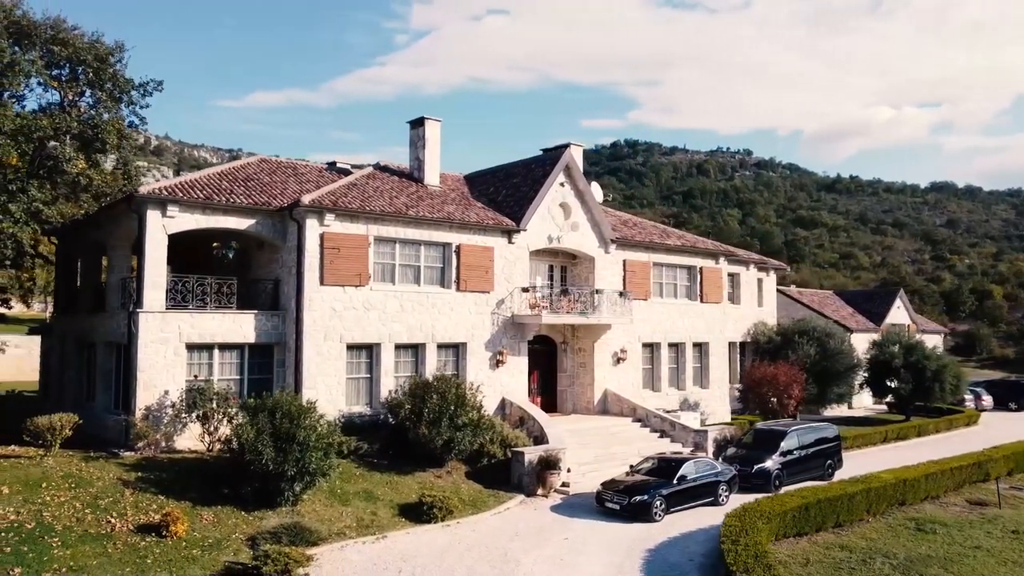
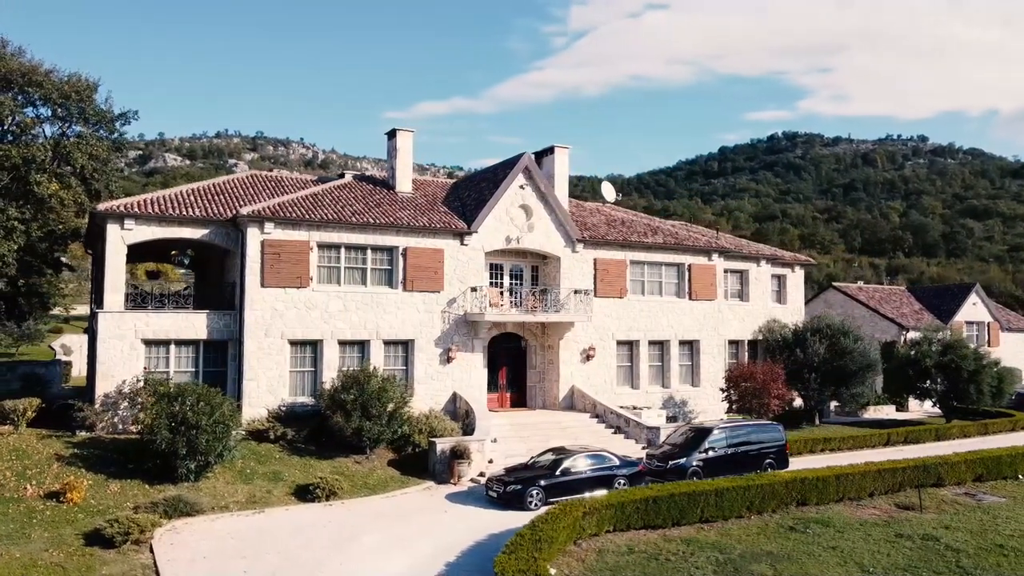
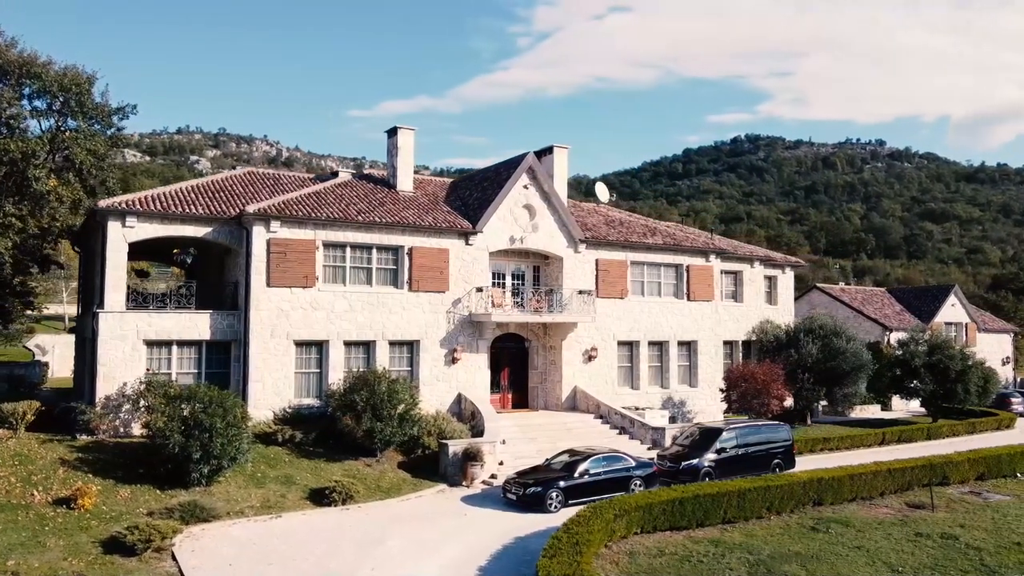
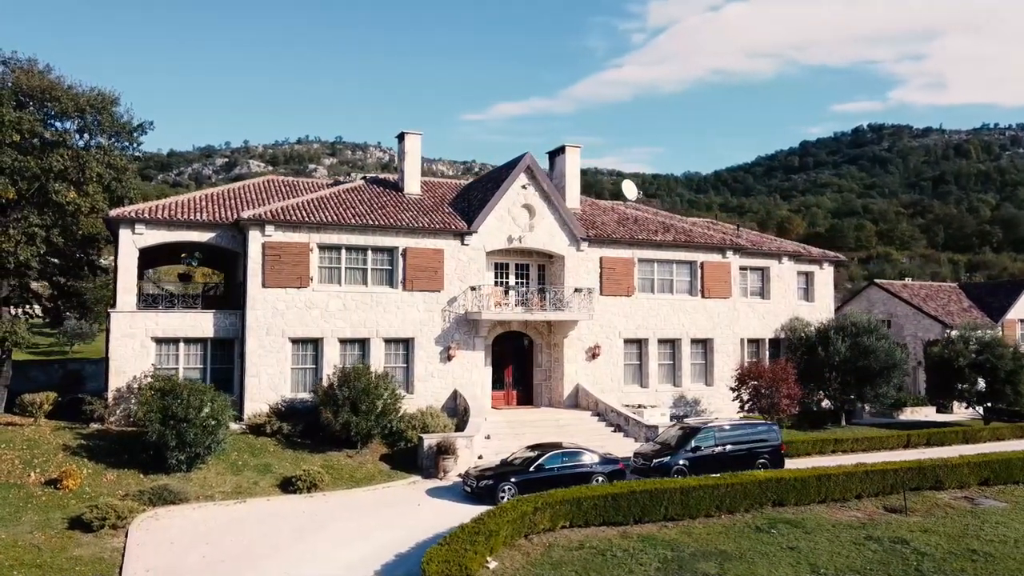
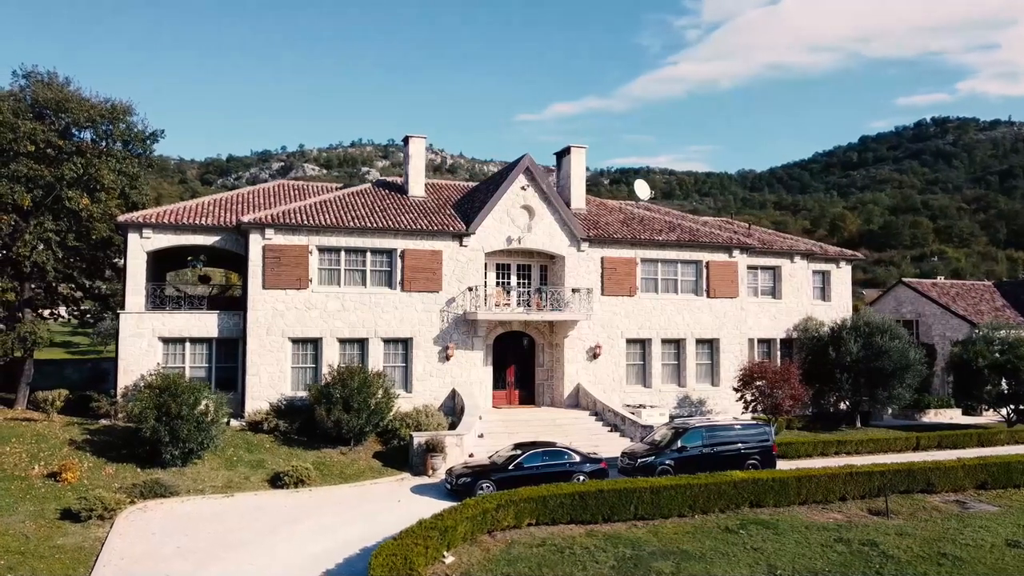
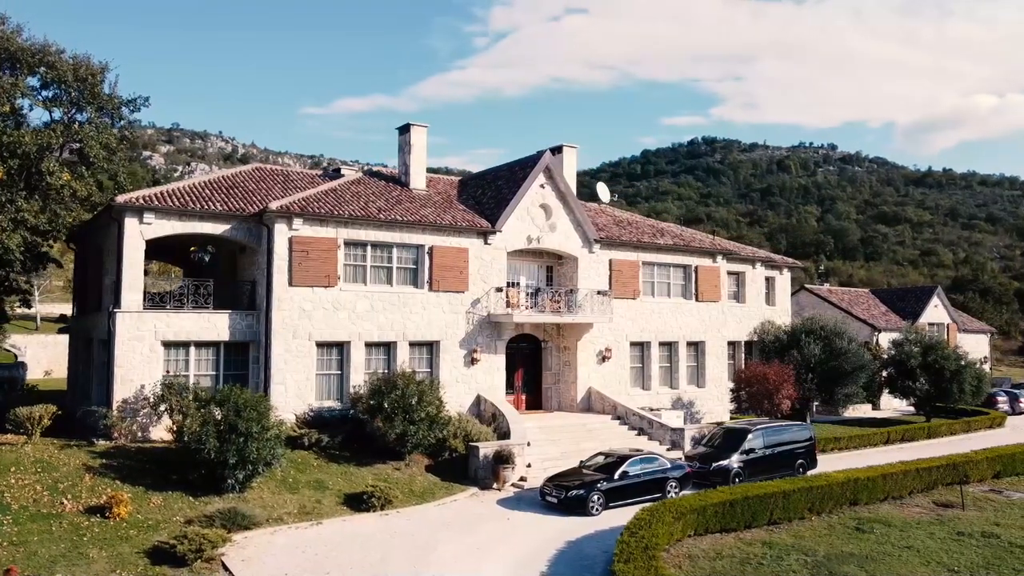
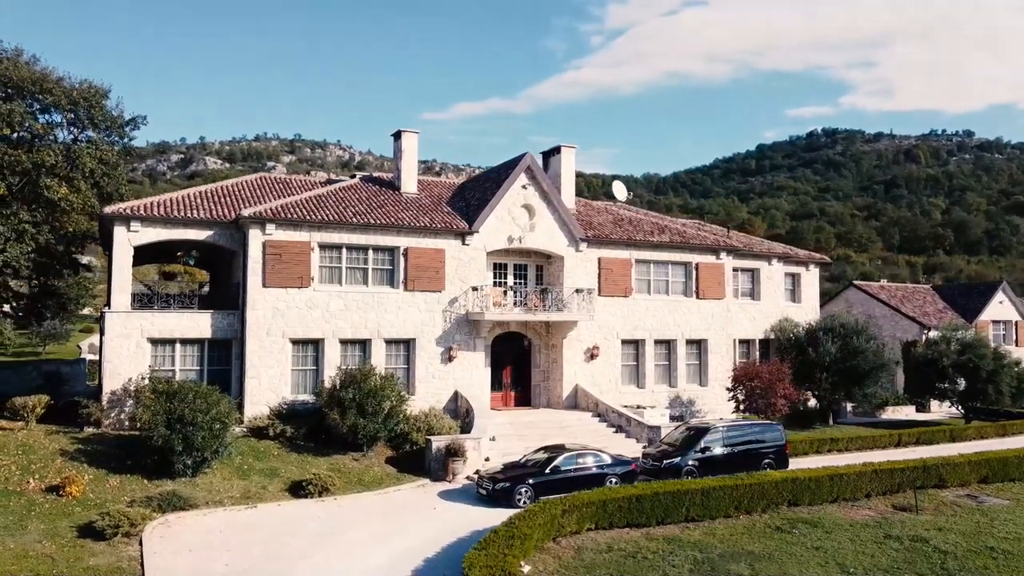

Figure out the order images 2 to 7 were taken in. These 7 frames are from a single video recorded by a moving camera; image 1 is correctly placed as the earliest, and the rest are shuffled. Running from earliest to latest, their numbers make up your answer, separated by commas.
6, 3, 2, 7, 4, 5
